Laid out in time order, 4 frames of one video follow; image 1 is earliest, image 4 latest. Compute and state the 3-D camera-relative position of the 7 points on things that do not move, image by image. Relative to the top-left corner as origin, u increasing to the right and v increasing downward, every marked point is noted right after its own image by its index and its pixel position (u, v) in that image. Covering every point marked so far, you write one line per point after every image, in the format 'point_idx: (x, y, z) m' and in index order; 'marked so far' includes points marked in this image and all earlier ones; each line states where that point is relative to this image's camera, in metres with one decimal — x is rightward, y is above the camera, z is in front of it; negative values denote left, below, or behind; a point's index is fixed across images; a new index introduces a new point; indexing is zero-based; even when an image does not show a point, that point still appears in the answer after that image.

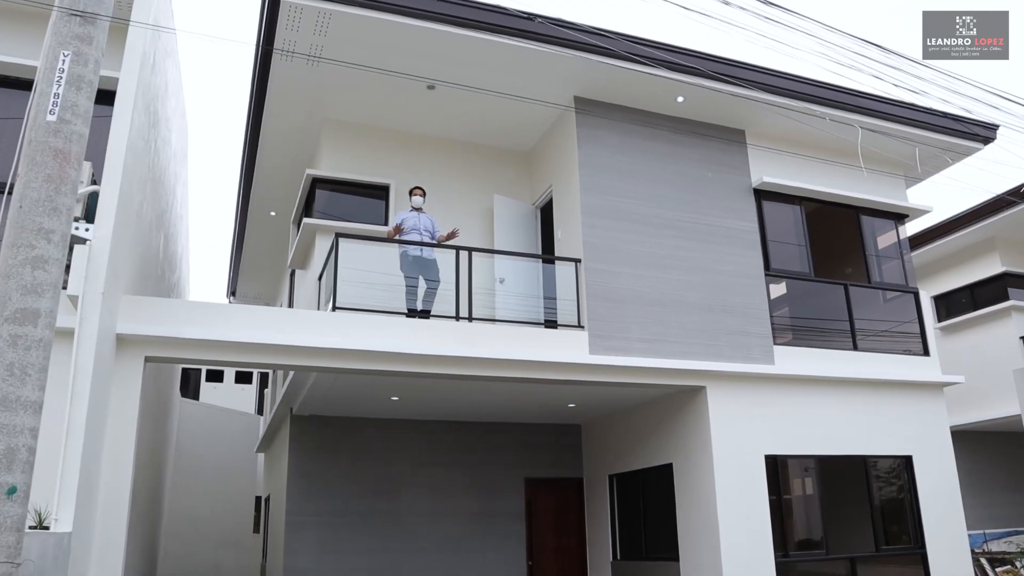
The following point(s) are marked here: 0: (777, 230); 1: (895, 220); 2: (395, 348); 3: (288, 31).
0: (+2.7, +0.6, +7.9) m
1: (+4.3, +0.8, +8.6) m
2: (-1.0, -0.5, +6.1) m
3: (-1.9, +2.2, +6.4) m
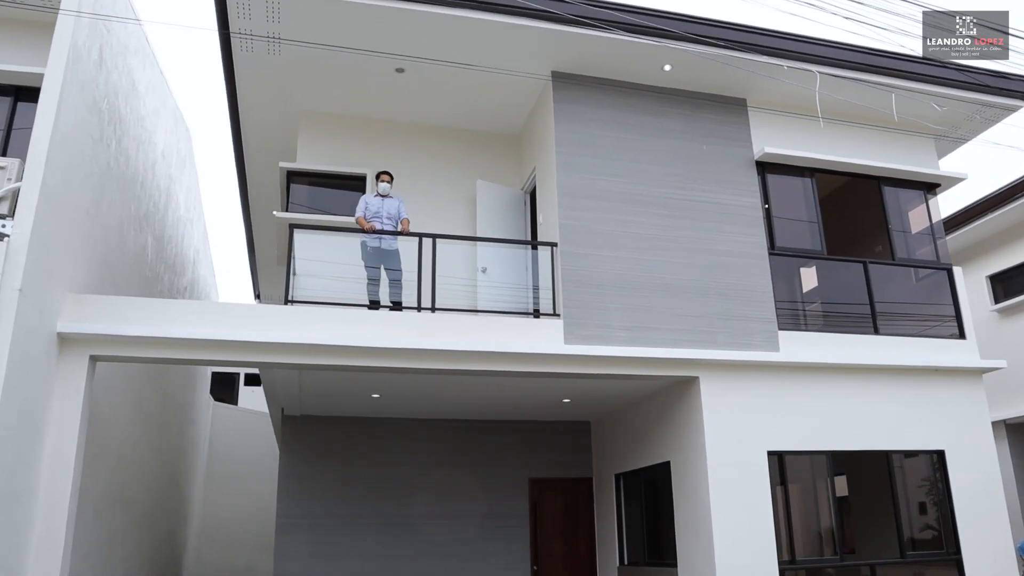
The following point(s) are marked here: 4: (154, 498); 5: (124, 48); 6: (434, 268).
0: (+2.6, +0.8, +7.2) m
1: (+4.2, +1.0, +7.7) m
2: (-1.2, -0.4, +5.8) m
3: (-2.2, +2.2, +6.2) m
4: (-4.1, -2.4, +8.7) m
5: (-3.3, +2.0, +6.4) m
6: (-0.7, +0.2, +6.4) m
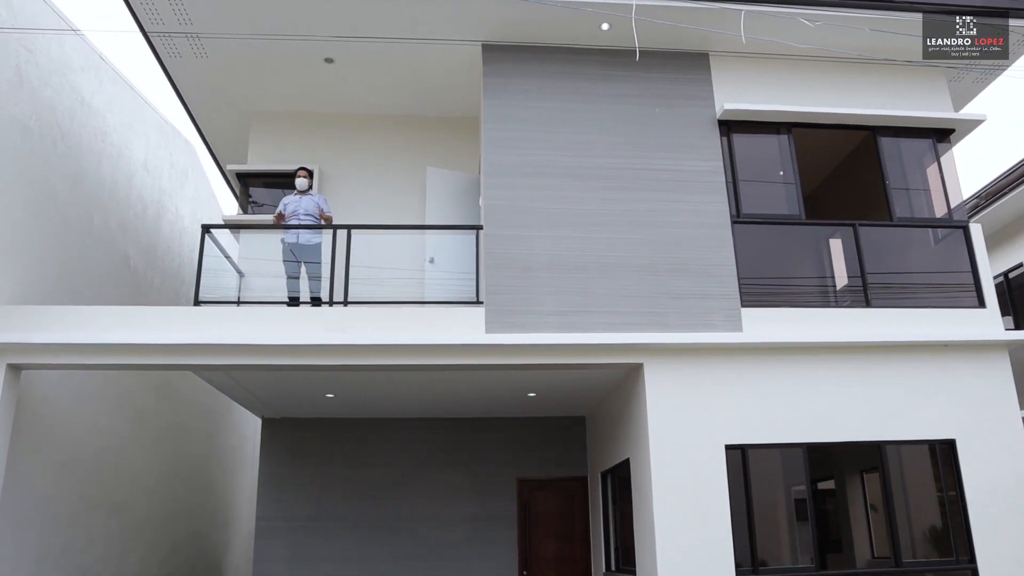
0: (+2.0, +1.0, +6.4) m
1: (+3.7, +1.3, +6.6) m
2: (-1.9, -0.4, +5.7) m
3: (-2.9, +2.2, +6.3) m
4: (-4.1, -2.5, +9.0) m
5: (-3.9, +1.9, +6.6) m
6: (-1.3, +0.2, +6.2) m
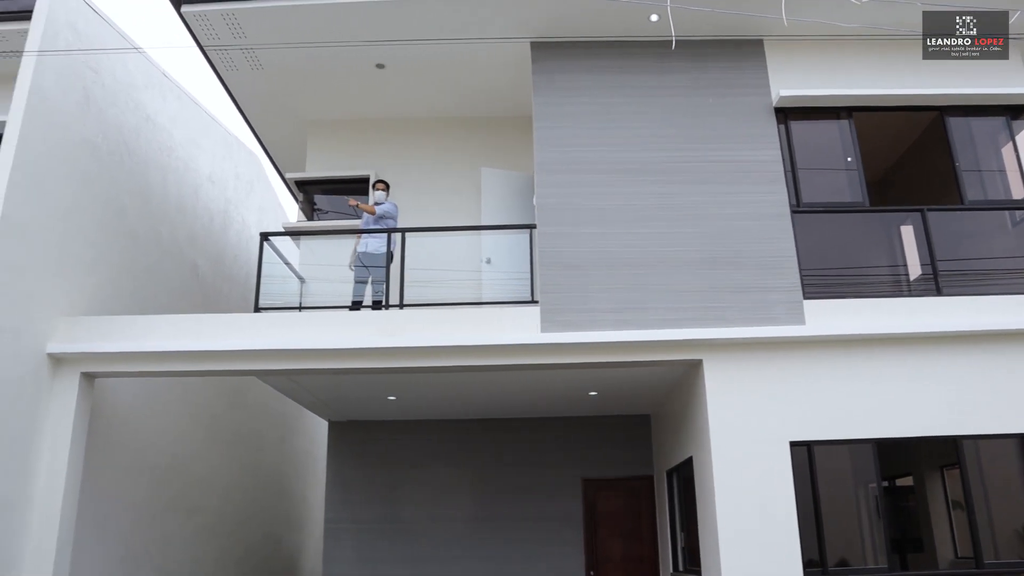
0: (+2.5, +1.1, +6.2) m
1: (+4.1, +1.4, +6.3) m
2: (-1.4, -0.4, +5.8) m
3: (-2.5, +2.1, +6.5) m
4: (-3.3, -2.6, +9.3) m
5: (-3.5, +1.8, +6.9) m
6: (-0.8, +0.2, +6.3) m
